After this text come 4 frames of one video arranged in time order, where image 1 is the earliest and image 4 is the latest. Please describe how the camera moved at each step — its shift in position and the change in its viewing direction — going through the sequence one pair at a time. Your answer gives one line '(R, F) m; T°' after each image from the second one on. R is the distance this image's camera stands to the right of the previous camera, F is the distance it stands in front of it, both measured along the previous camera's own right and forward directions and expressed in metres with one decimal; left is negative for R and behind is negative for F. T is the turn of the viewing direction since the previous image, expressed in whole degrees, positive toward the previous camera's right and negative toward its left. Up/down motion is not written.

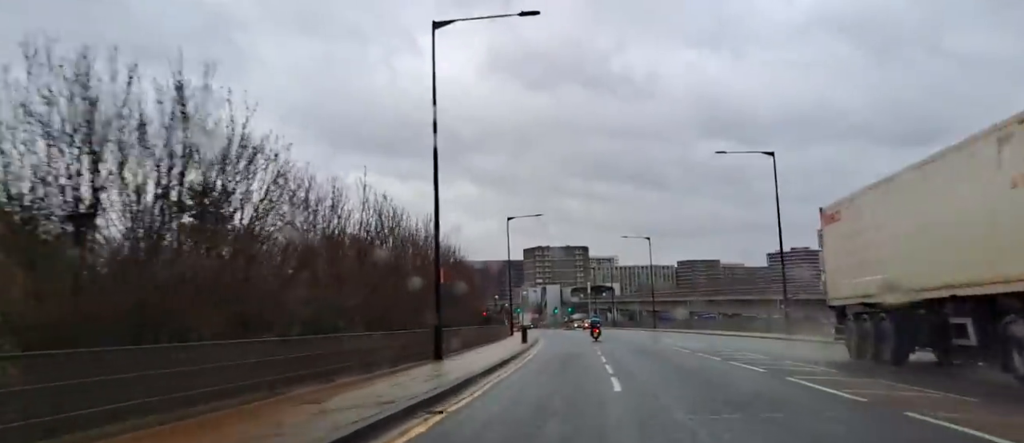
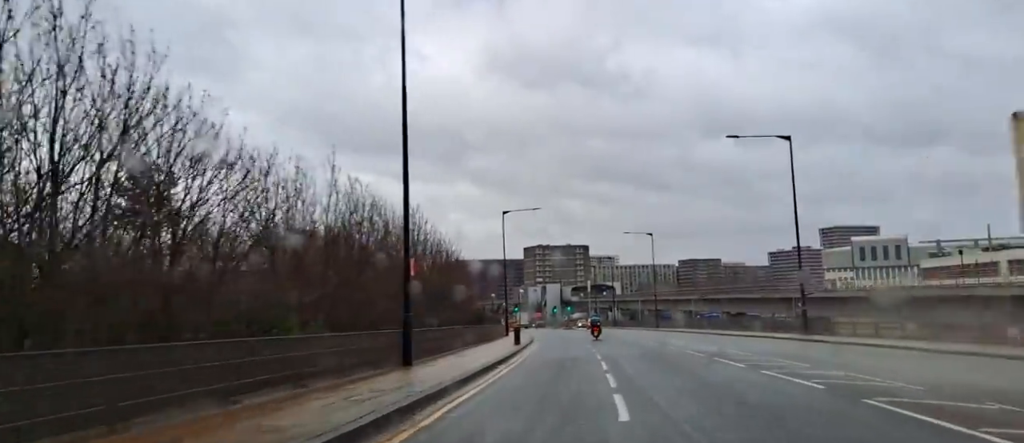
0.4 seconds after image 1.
(+0.2, +1.5) m; 0°
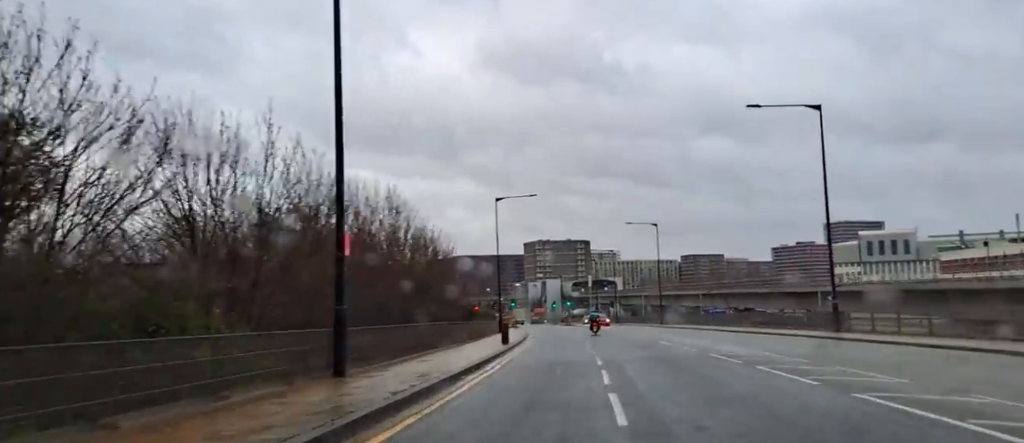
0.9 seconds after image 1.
(+0.2, +2.1) m; 0°
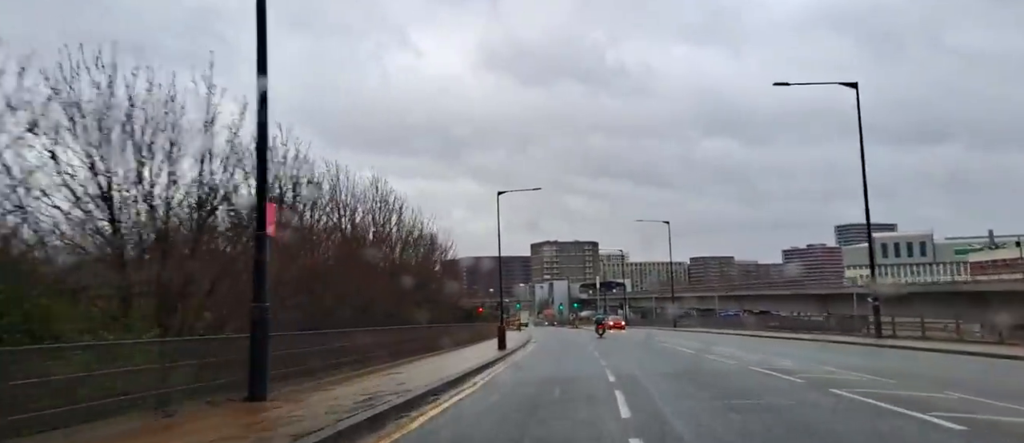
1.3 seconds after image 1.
(+0.1, +1.6) m; -1°
